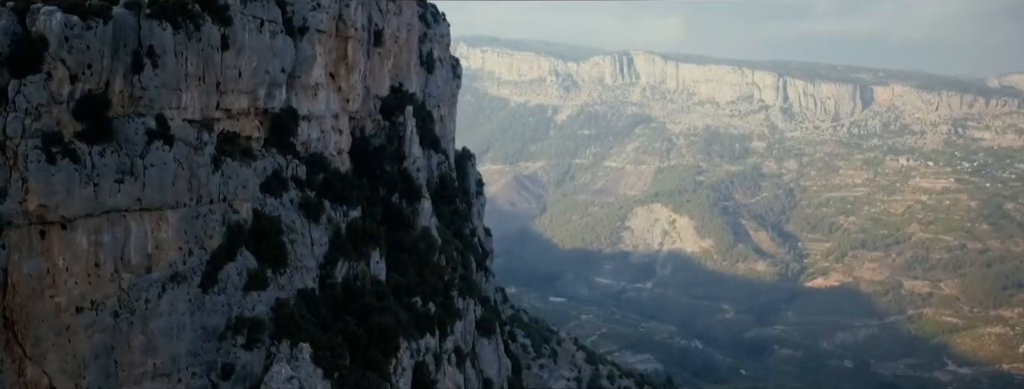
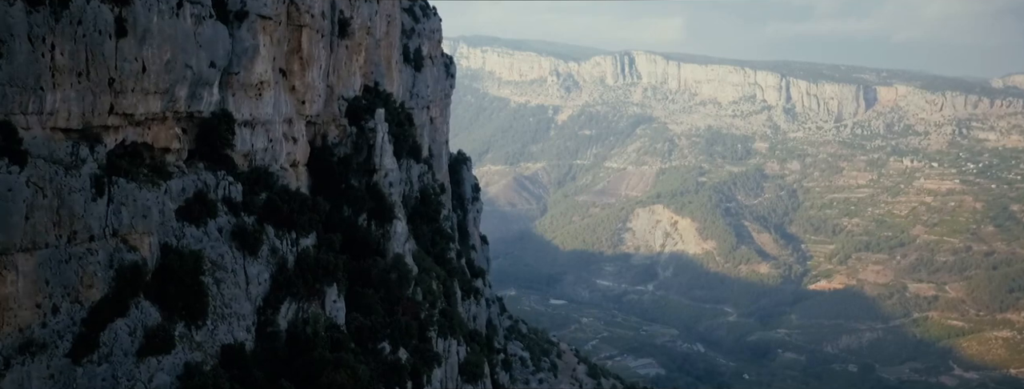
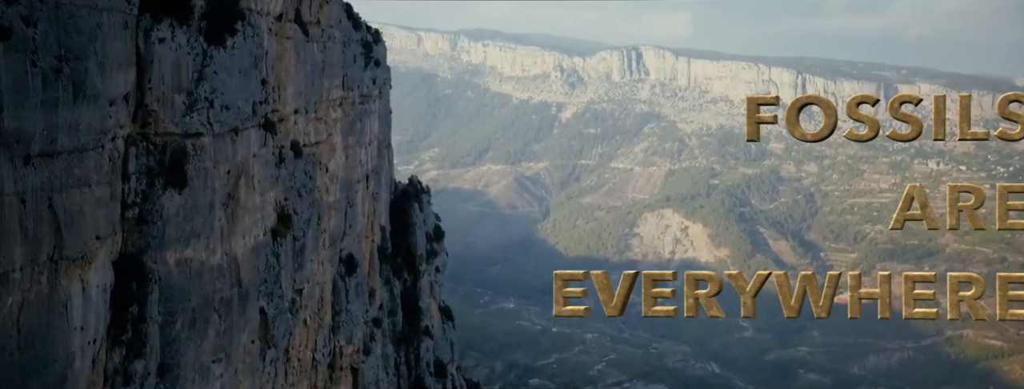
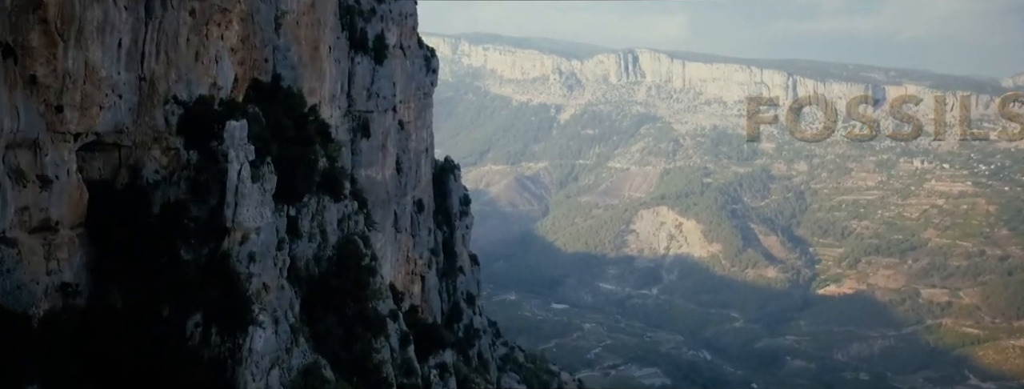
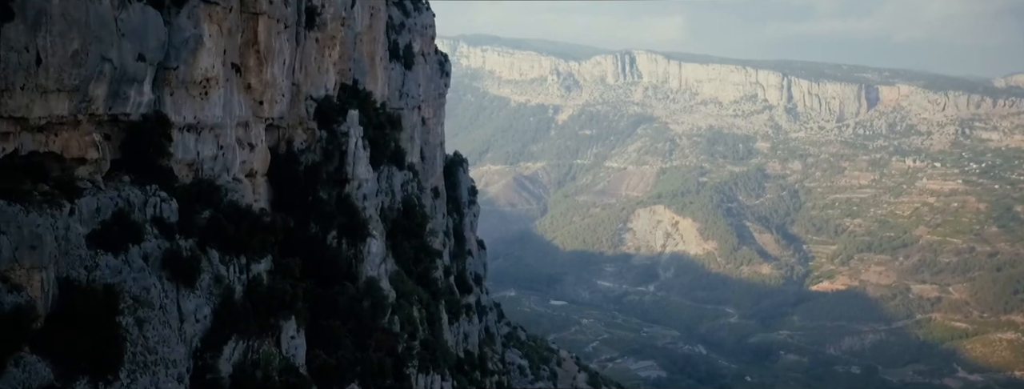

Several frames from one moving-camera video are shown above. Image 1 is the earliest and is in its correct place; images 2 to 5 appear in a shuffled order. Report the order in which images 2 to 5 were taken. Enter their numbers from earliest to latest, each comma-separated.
2, 5, 4, 3
